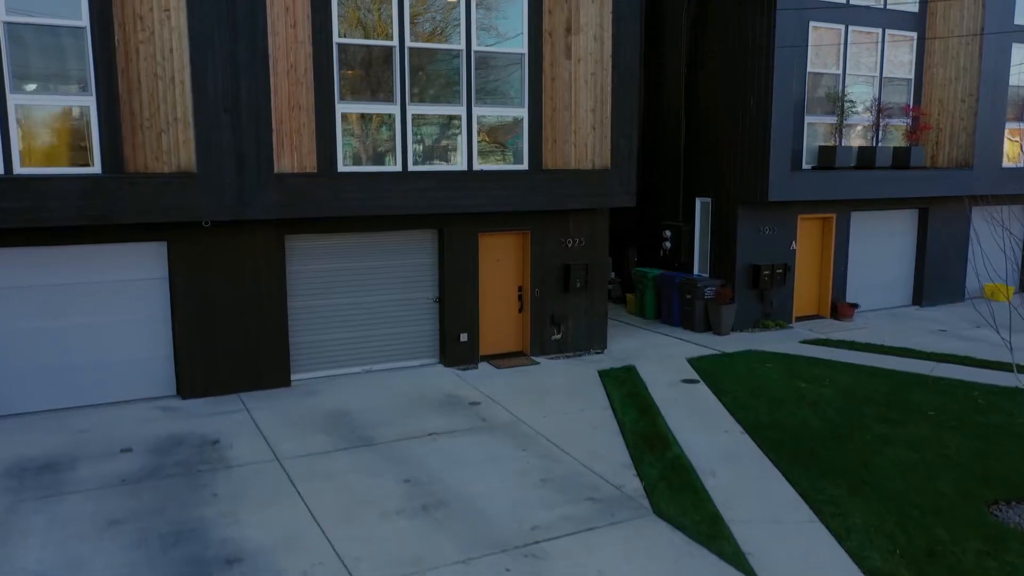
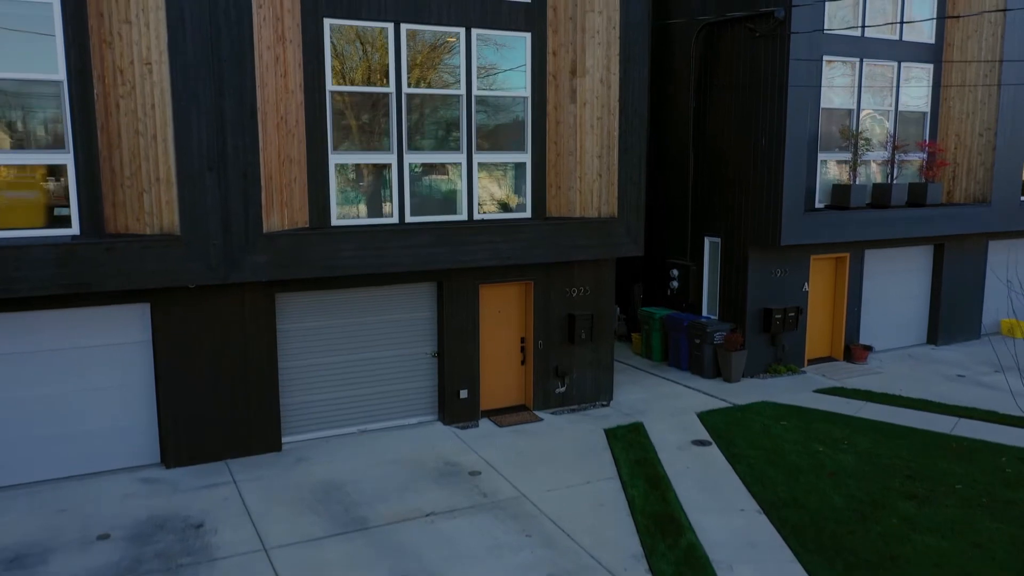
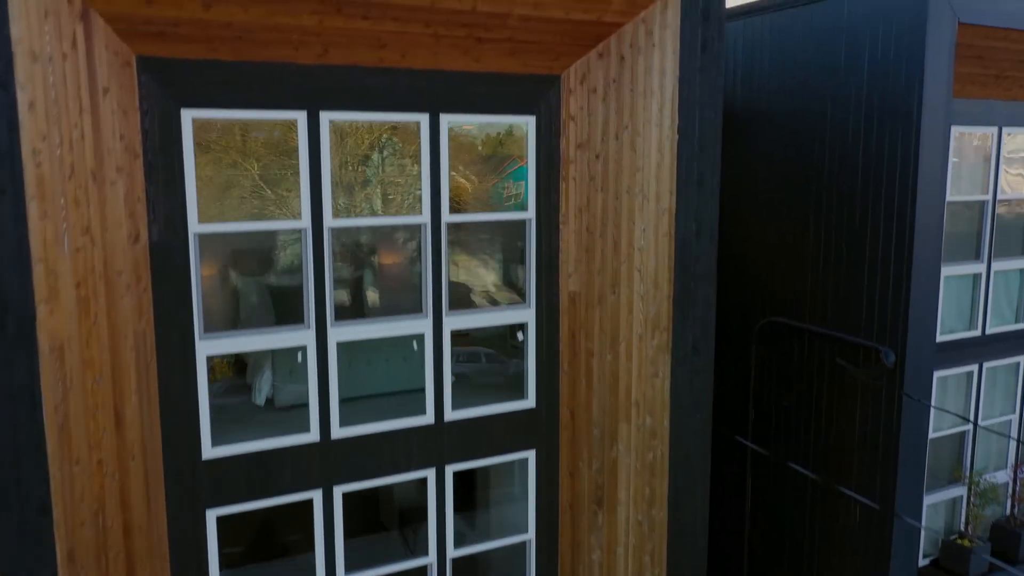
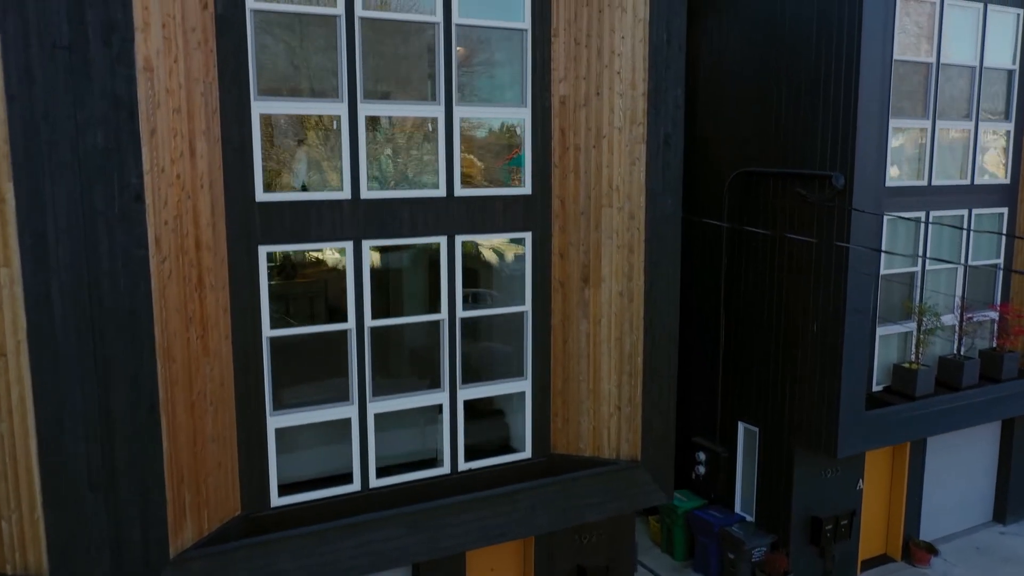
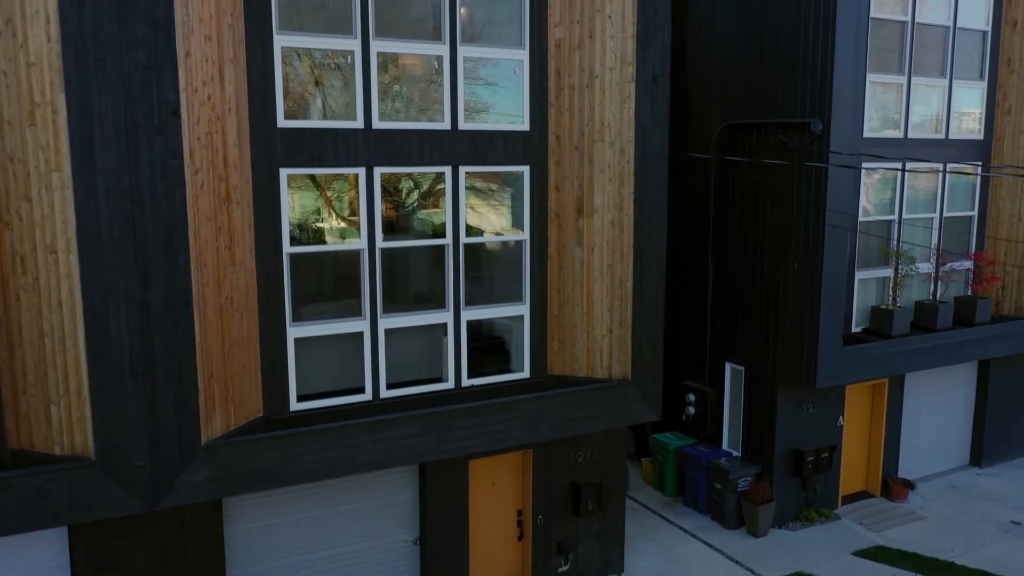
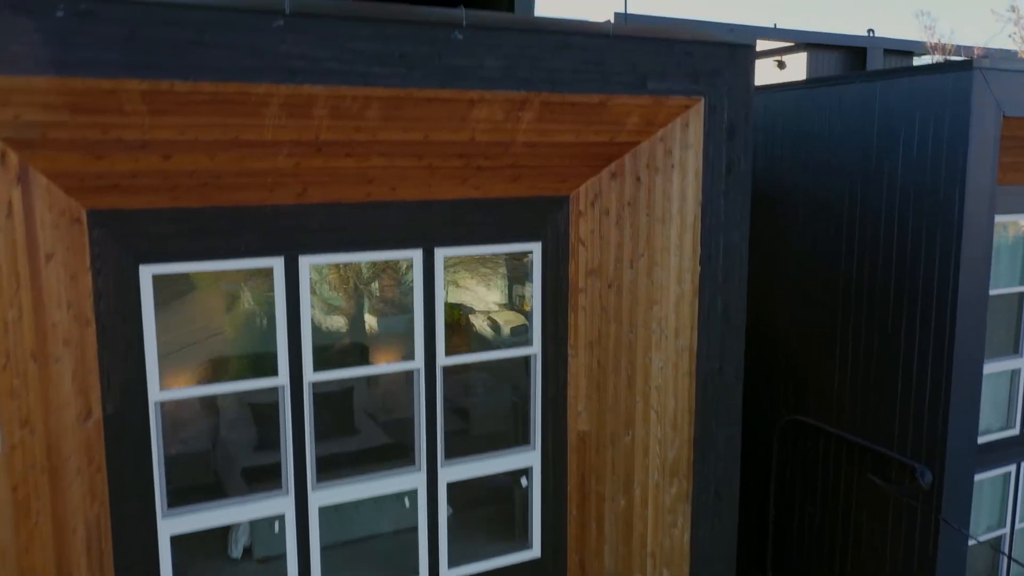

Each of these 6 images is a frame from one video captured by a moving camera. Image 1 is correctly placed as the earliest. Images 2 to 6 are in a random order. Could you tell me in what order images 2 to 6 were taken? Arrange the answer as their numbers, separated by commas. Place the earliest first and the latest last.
2, 5, 4, 3, 6
